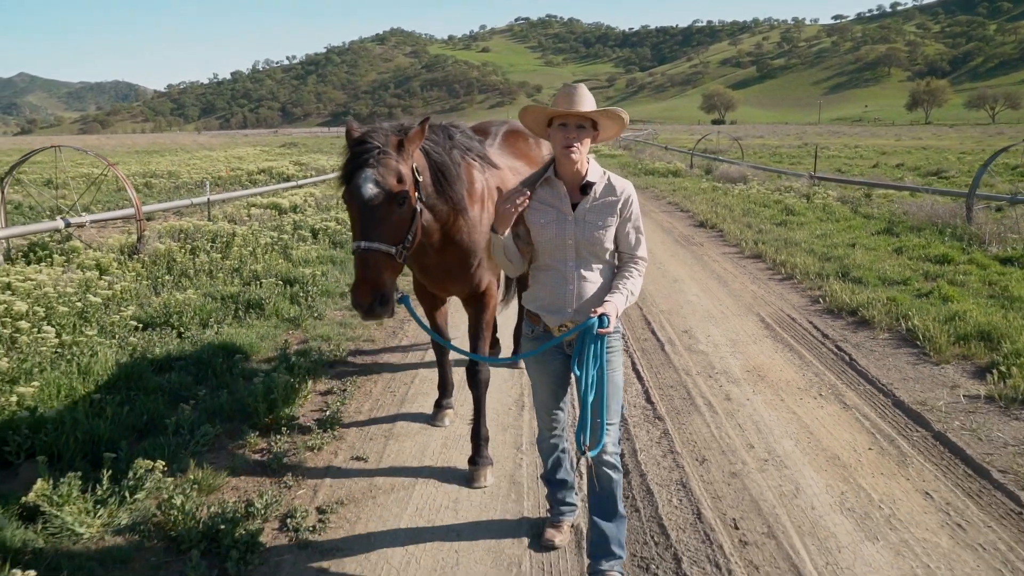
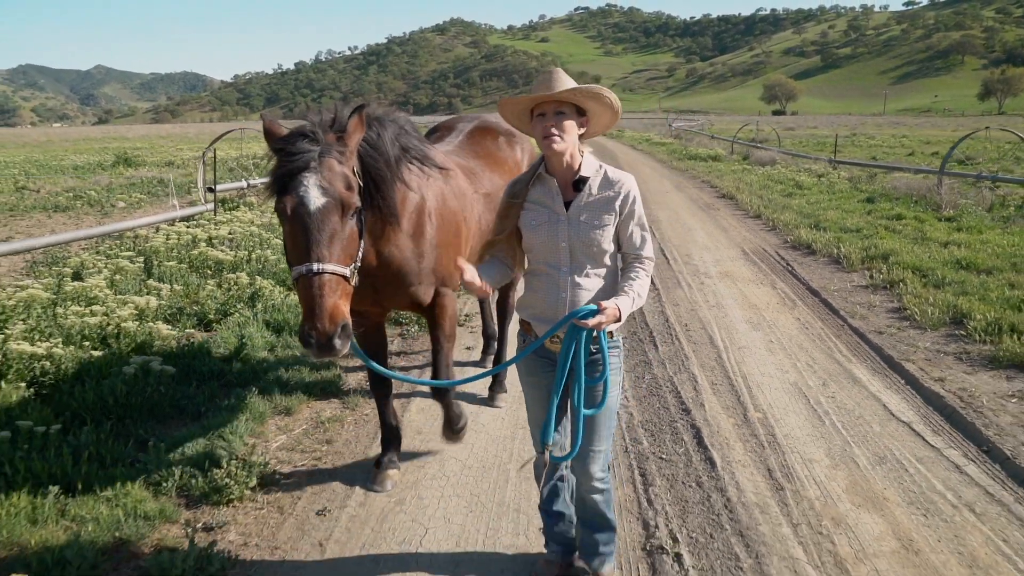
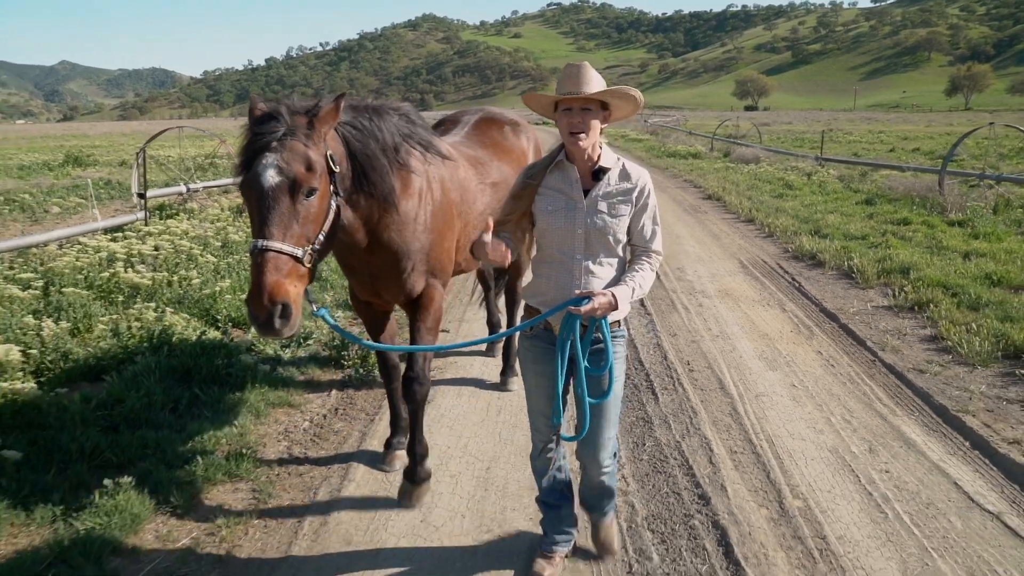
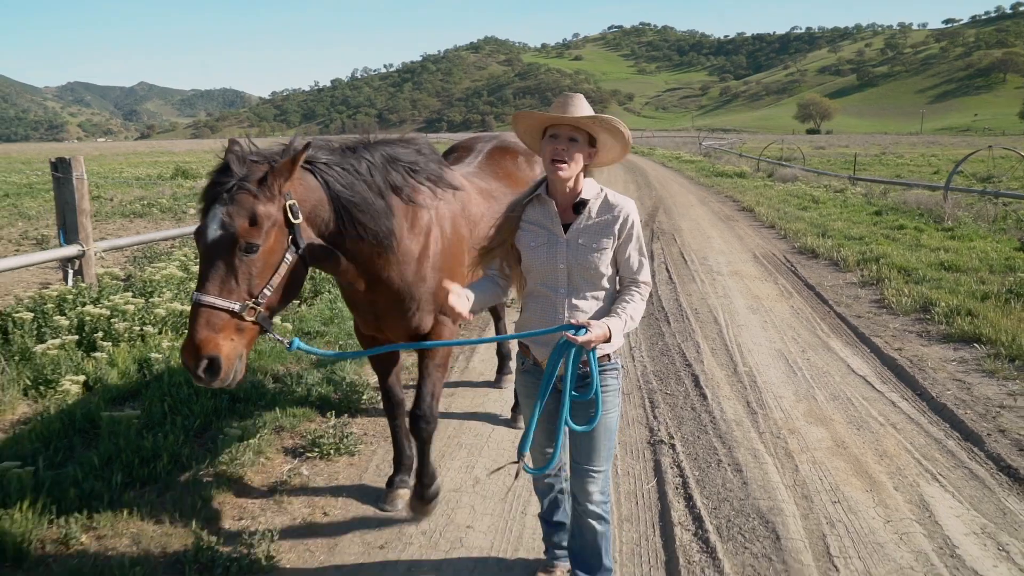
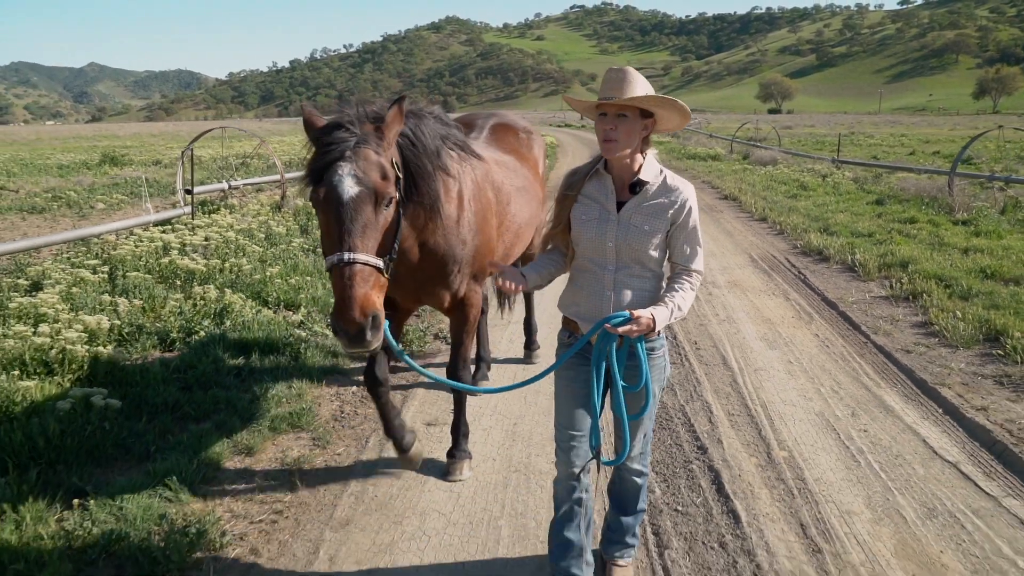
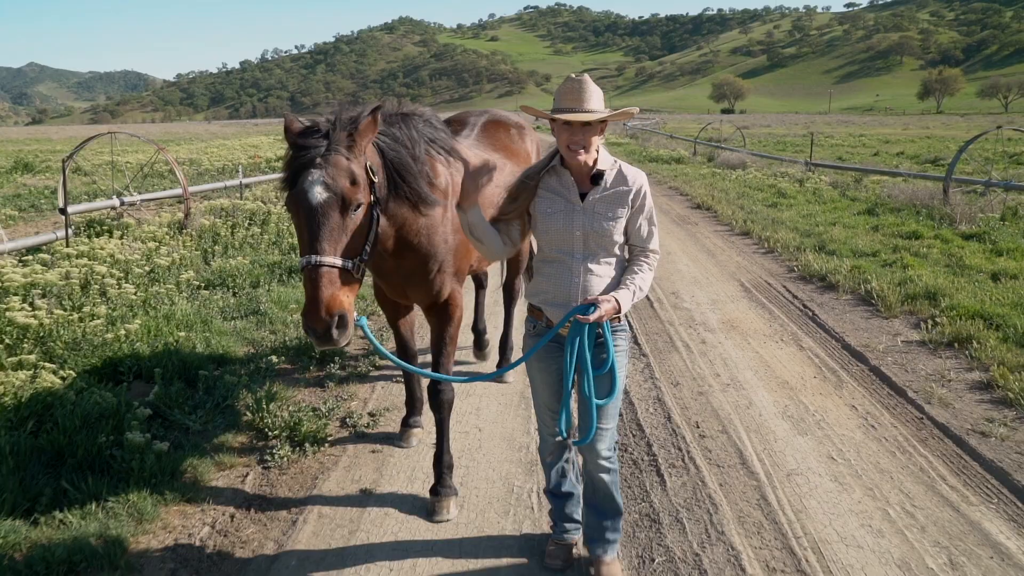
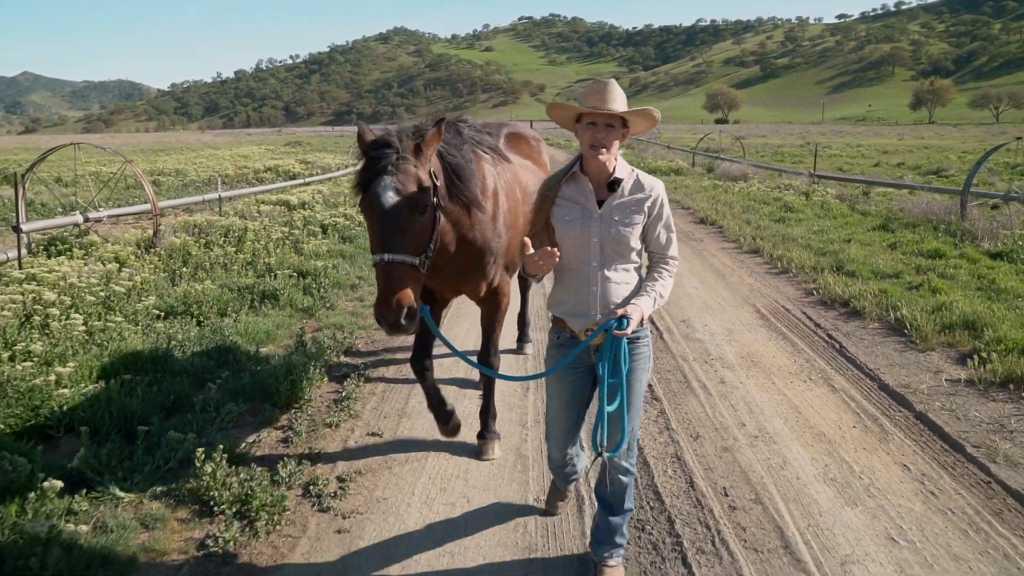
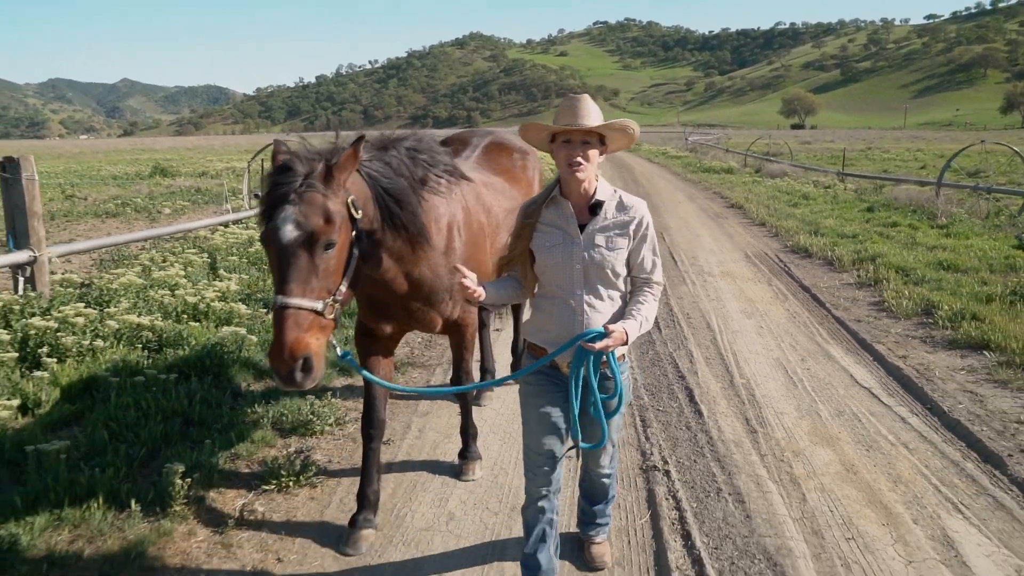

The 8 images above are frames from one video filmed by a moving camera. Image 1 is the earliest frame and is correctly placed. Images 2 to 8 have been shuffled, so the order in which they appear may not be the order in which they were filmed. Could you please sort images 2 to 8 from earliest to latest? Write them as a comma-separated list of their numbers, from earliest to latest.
7, 6, 3, 5, 2, 8, 4
